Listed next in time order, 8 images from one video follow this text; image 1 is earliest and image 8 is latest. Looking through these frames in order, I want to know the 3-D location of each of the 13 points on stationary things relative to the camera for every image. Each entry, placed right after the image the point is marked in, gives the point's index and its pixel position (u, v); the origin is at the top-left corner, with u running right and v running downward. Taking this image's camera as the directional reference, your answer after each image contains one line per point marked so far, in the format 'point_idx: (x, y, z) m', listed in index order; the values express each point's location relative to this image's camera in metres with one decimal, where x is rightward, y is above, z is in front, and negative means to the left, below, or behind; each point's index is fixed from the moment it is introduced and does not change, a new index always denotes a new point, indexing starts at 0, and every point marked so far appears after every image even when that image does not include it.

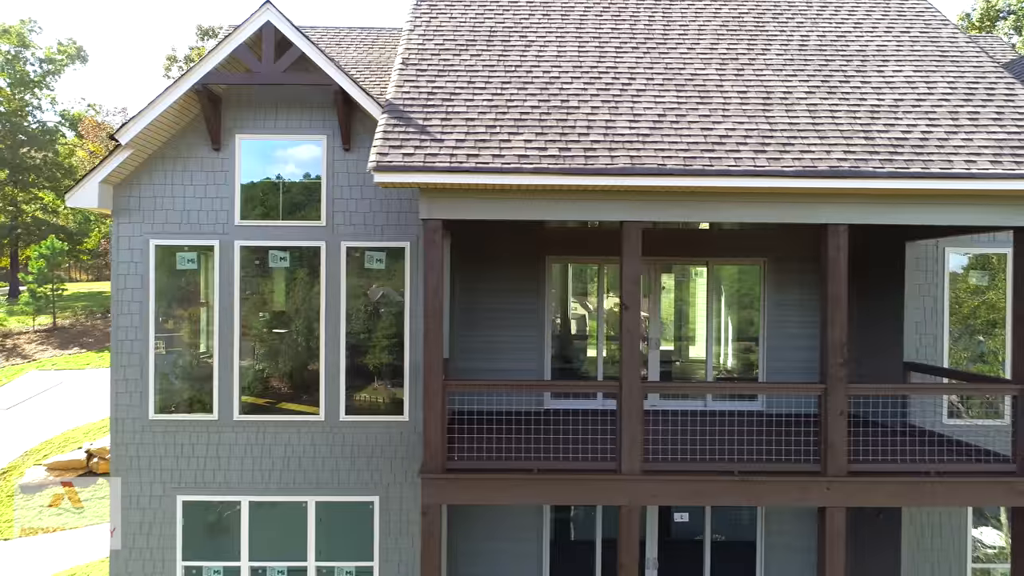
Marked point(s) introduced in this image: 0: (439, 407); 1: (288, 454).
0: (-0.6, -1.0, +6.2) m
1: (-2.4, -1.8, +8.1) m
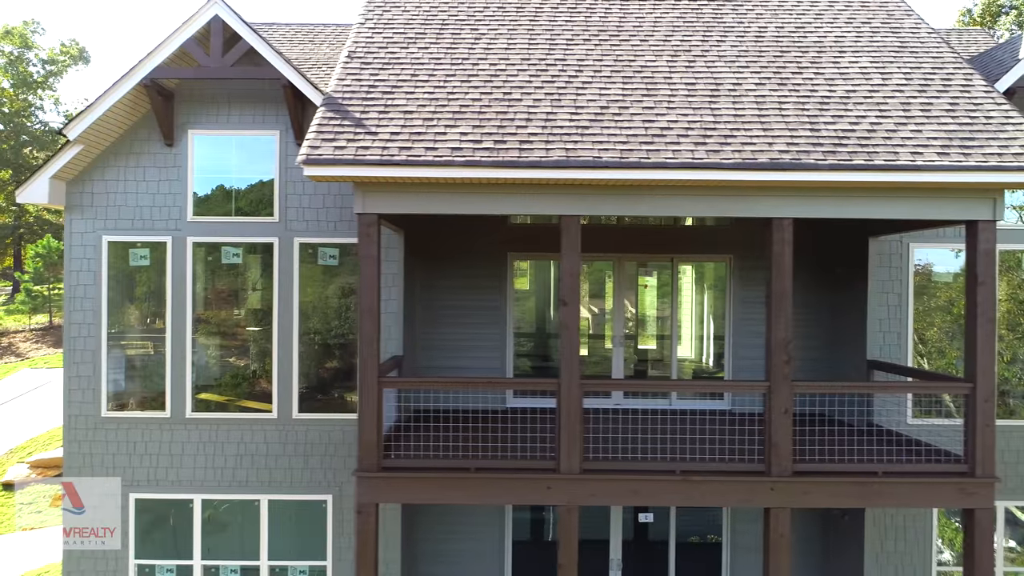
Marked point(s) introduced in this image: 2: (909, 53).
0: (-1.1, -1.0, +6.1) m
1: (-2.9, -1.8, +8.0) m
2: (+3.8, +2.3, +7.2) m
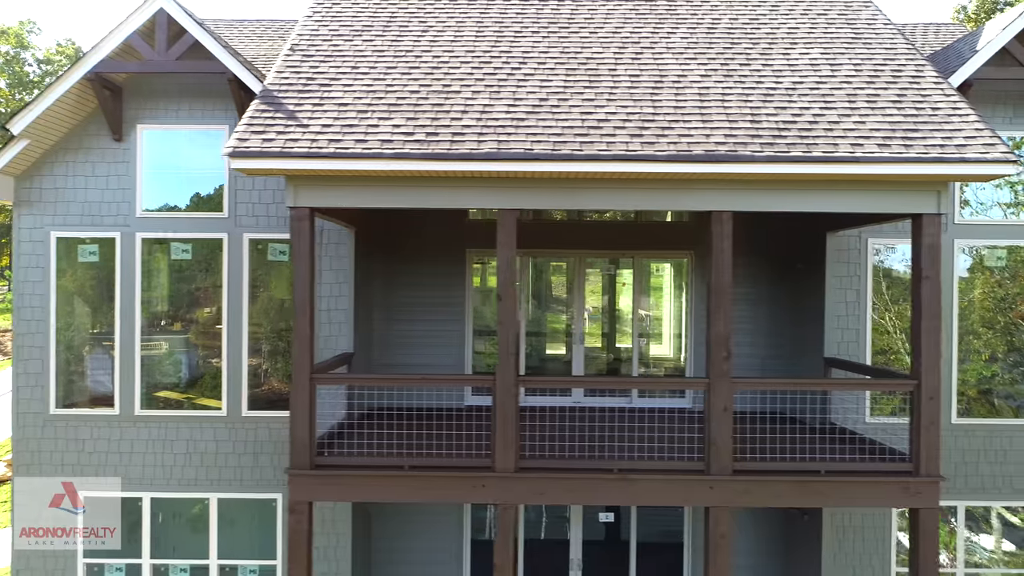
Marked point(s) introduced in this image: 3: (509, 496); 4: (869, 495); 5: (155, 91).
0: (-1.7, -0.9, +6.0) m
1: (-3.4, -1.7, +8.0) m
2: (+3.3, +2.3, +7.1) m
3: (0.0, -1.7, +6.0) m
4: (+2.9, -1.7, +6.0) m
5: (-3.8, +2.1, +8.0) m
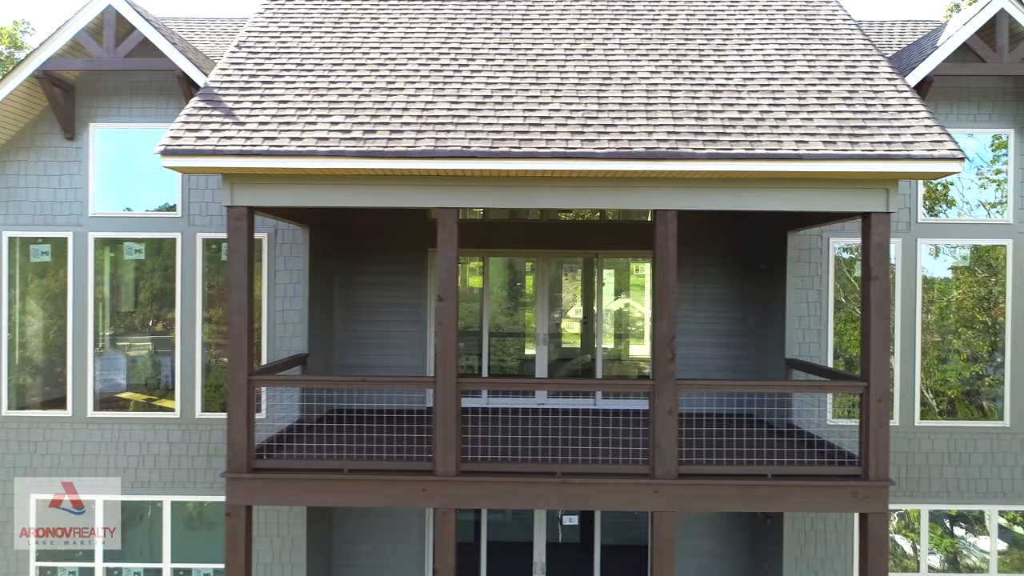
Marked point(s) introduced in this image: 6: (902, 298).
0: (-2.1, -0.9, +5.9) m
1: (-3.9, -1.7, +7.9) m
2: (+2.9, +2.3, +6.9) m
3: (-0.5, -1.7, +5.9) m
4: (+2.4, -1.7, +5.8) m
5: (-4.3, +2.1, +7.9) m
6: (+4.1, -0.1, +7.8) m
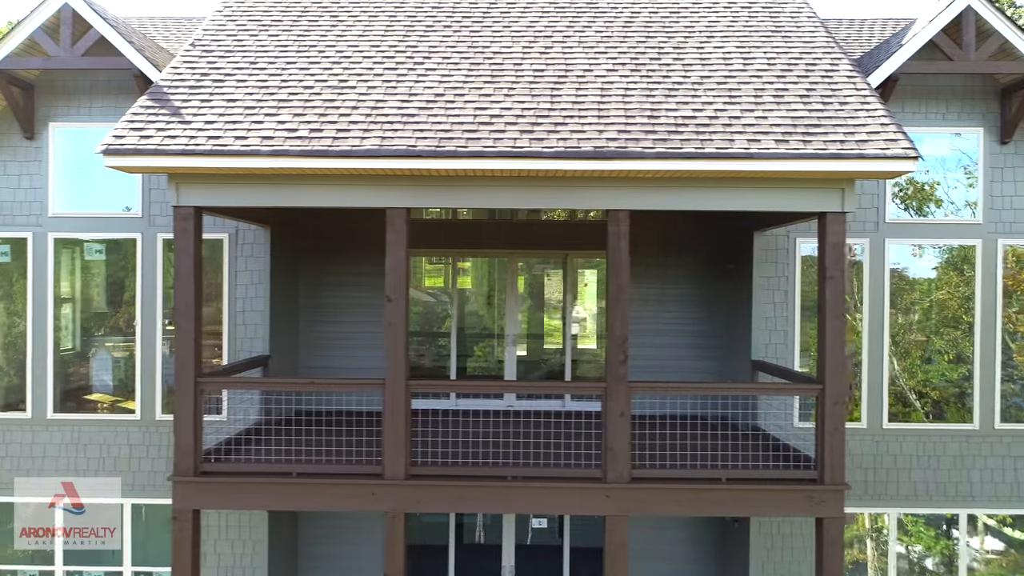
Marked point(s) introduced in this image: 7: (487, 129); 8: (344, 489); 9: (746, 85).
0: (-2.5, -0.9, +5.8) m
1: (-4.3, -1.7, +7.8) m
2: (+2.5, +2.3, +6.9) m
3: (-0.9, -1.7, +5.8) m
4: (+2.0, -1.7, +5.8) m
5: (-4.7, +2.1, +7.8) m
6: (+3.7, -0.1, +7.7) m
7: (-0.2, +1.2, +5.6) m
8: (-1.3, -1.6, +5.8) m
9: (+1.9, +1.7, +6.1) m
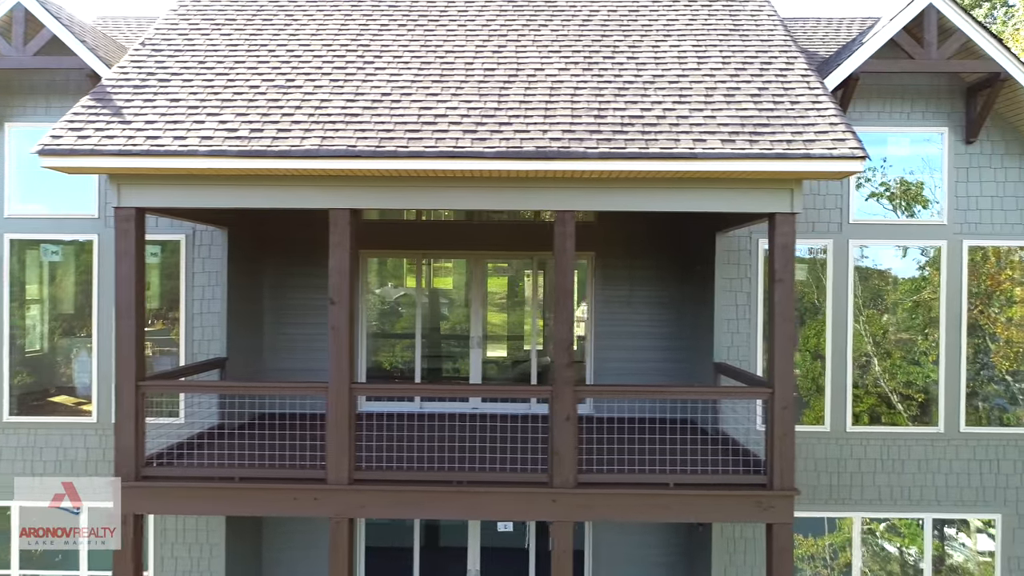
0: (-2.9, -0.9, +5.7) m
1: (-4.7, -1.8, +7.7) m
2: (+2.1, +2.3, +6.8) m
3: (-1.3, -1.7, +5.7) m
4: (+1.6, -1.7, +5.7) m
5: (-5.1, +2.1, +7.7) m
6: (+3.3, -0.1, +7.6) m
7: (-0.6, +1.2, +5.5) m
8: (-1.7, -1.6, +5.7) m
9: (+1.5, +1.7, +6.1) m
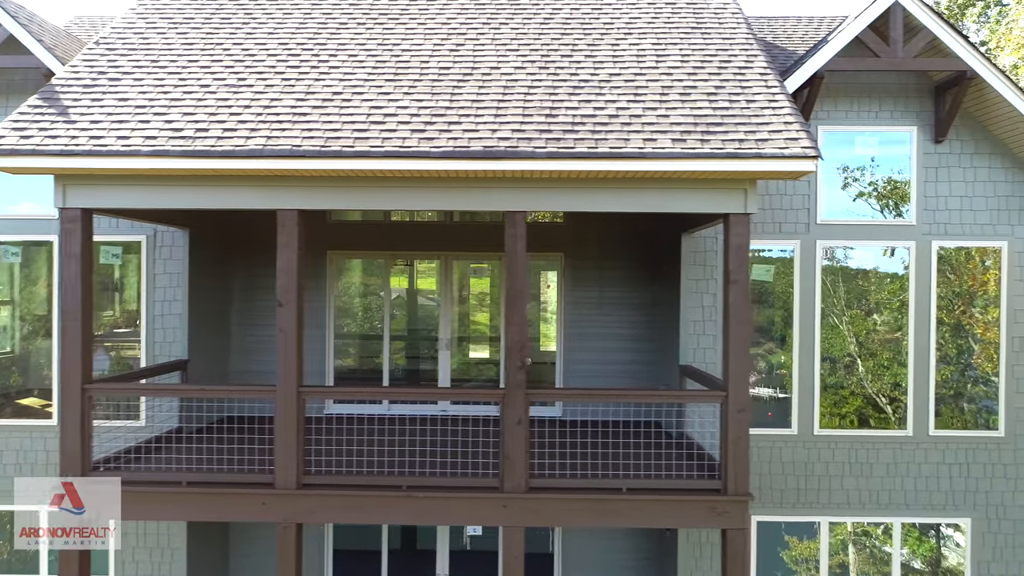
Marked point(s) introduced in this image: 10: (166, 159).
0: (-3.3, -1.0, +5.7) m
1: (-5.1, -1.8, +7.7) m
2: (+1.7, +2.3, +6.7) m
3: (-1.7, -1.7, +5.6) m
4: (+1.2, -1.7, +5.6) m
5: (-5.4, +2.1, +7.7) m
6: (+2.9, -0.1, +7.5) m
7: (-1.0, +1.2, +5.5) m
8: (-2.1, -1.6, +5.7) m
9: (+1.1, +1.6, +6.0) m
10: (-2.5, +0.9, +5.3) m
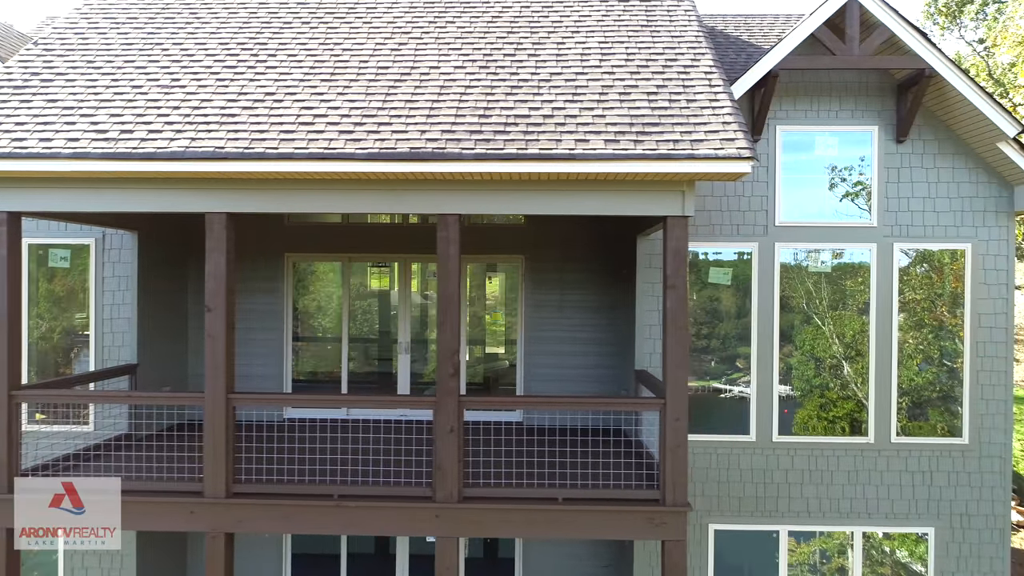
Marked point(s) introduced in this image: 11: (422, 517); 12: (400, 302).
0: (-3.8, -1.0, +5.6) m
1: (-5.5, -1.8, +7.6) m
2: (+1.2, +2.2, +6.5) m
3: (-2.2, -1.7, +5.5) m
4: (+0.7, -1.7, +5.4) m
5: (-5.9, +2.0, +7.6) m
6: (+2.4, -0.2, +7.3) m
7: (-1.5, +1.1, +5.3) m
8: (-2.6, -1.6, +5.5) m
9: (+0.6, +1.6, +5.8) m
10: (-3.0, +0.9, +5.2) m
11: (-0.7, -1.7, +5.5) m
12: (-1.3, -0.2, +8.3) m
